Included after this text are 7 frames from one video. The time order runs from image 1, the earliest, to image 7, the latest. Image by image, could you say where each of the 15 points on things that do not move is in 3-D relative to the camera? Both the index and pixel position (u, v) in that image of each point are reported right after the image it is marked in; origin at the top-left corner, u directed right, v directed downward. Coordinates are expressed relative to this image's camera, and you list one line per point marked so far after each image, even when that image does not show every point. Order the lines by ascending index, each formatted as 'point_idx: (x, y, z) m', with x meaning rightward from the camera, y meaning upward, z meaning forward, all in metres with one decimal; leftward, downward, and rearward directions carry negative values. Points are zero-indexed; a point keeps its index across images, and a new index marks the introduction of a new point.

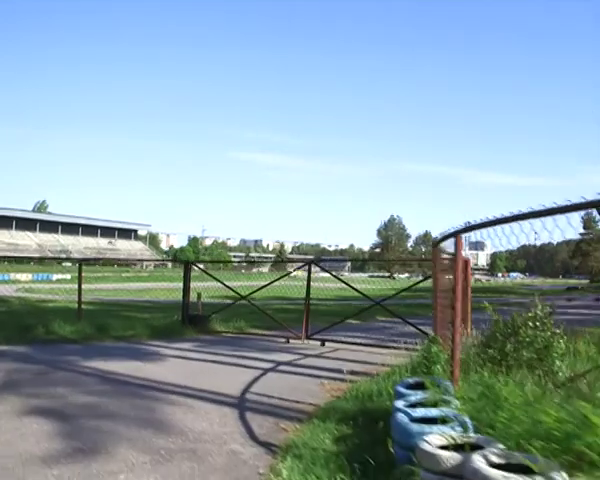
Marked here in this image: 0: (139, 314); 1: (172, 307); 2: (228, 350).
0: (-4.0, -1.9, +16.8) m
1: (-3.6, -1.9, +19.2) m
2: (-1.1, -1.6, +9.9) m
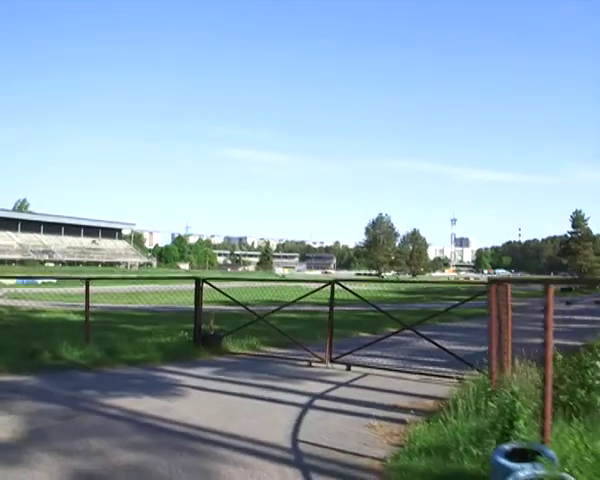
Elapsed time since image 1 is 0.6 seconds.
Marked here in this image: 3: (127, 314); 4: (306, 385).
0: (-3.8, -2.1, +16.2) m
1: (-3.5, -2.1, +18.6) m
2: (-0.7, -1.9, +9.4) m
3: (-4.9, -2.1, +19.3) m
4: (+0.1, -1.9, +8.8) m
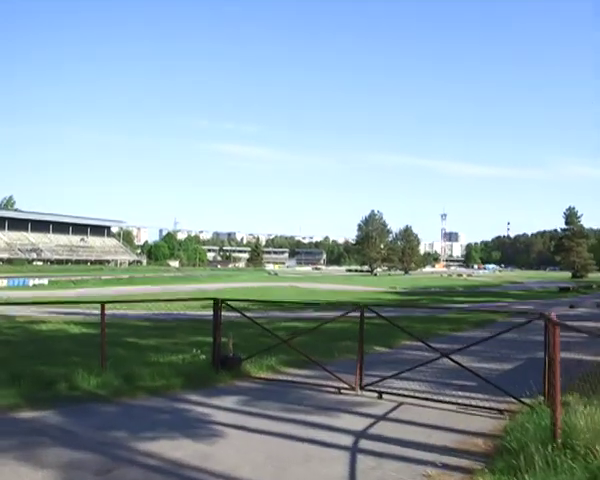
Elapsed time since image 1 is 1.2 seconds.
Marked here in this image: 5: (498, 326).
0: (-3.5, -2.4, +15.7) m
1: (-3.3, -2.4, +18.1) m
2: (-0.2, -2.2, +8.9) m
3: (-4.7, -2.4, +18.8) m
4: (+0.5, -2.2, +8.3) m
5: (+5.8, -2.5, +19.9) m
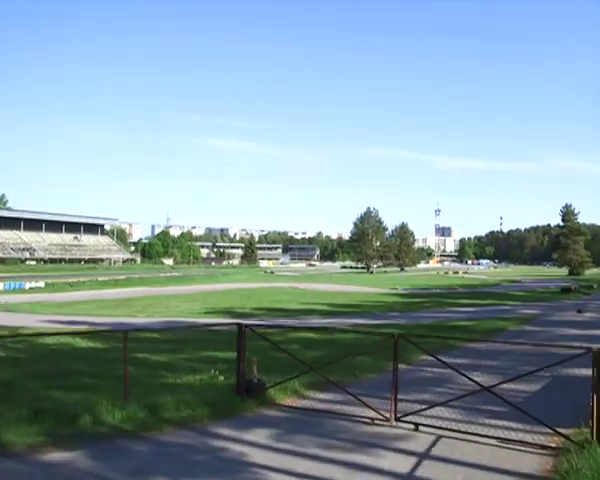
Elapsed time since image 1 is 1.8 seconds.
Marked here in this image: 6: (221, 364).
0: (-3.2, -2.7, +15.3) m
1: (-3.0, -2.7, +17.8) m
2: (+0.2, -2.6, +8.6) m
3: (-4.4, -2.7, +18.4) m
4: (+1.0, -2.6, +8.0) m
5: (+6.1, -2.8, +19.7) m
6: (-1.7, -2.7, +14.7) m
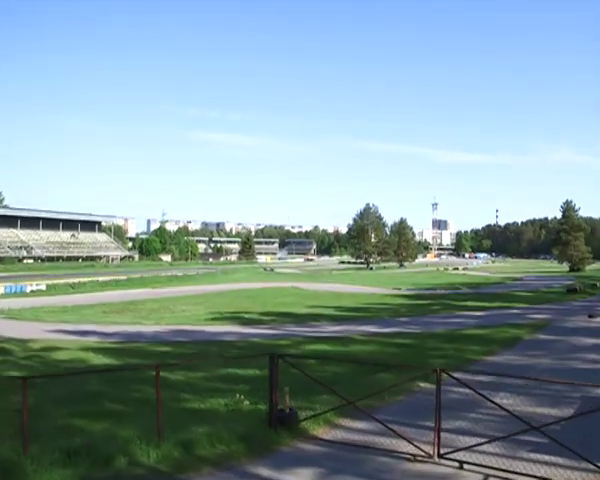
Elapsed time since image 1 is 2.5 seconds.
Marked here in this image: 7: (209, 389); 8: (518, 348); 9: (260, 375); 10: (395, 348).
0: (-2.7, -3.1, +15.1) m
1: (-2.5, -3.0, +17.5) m
2: (+0.8, -3.0, +8.4) m
3: (-4.0, -3.0, +18.1) m
4: (+1.6, -3.0, +7.8) m
5: (+6.5, -3.0, +19.5) m
6: (-1.2, -3.1, +14.5) m
7: (-1.9, -3.1, +14.1) m
8: (+6.1, -3.0, +18.9) m
9: (-0.9, -3.1, +15.2) m
10: (+2.7, -3.0, +18.8) m
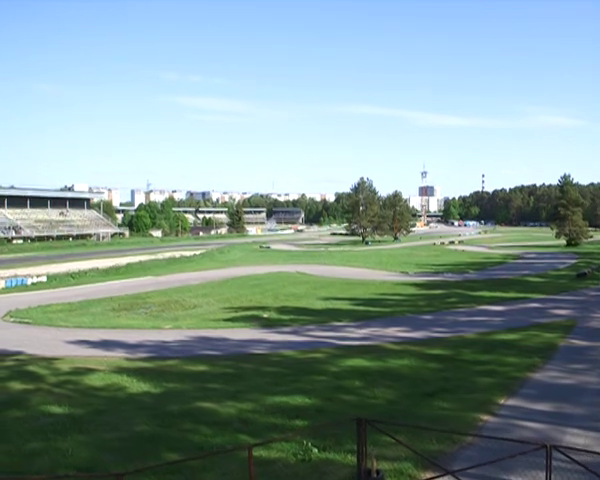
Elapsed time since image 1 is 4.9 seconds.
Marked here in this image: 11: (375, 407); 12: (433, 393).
0: (-1.5, -3.7, +14.5) m
1: (-1.4, -3.5, +16.9) m
2: (+2.2, -4.0, +8.0) m
3: (-2.9, -3.4, +17.5) m
4: (+3.0, -4.0, +7.4) m
5: (+7.5, -3.2, +19.3) m
6: (0.0, -3.7, +14.0) m
7: (-0.7, -3.8, +13.6) m
8: (+7.1, -3.3, +18.6) m
9: (+0.3, -3.6, +14.8) m
10: (+3.7, -3.3, +18.4) m
11: (+1.6, -3.6, +14.6) m
12: (+3.1, -3.5, +15.5) m
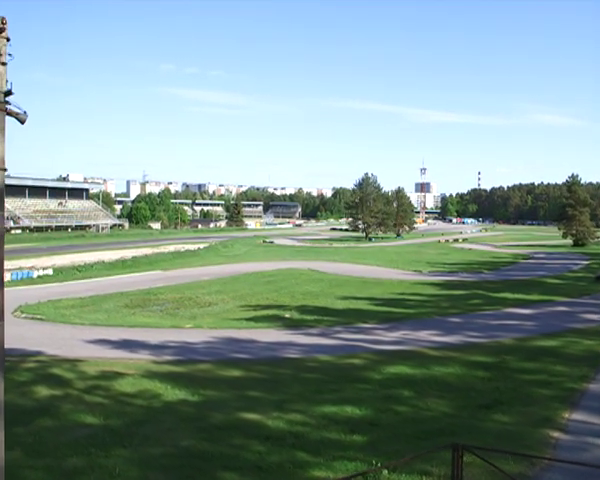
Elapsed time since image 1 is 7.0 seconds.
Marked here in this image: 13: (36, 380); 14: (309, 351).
0: (-0.4, -3.7, +13.6) m
1: (-0.4, -3.4, +16.0) m
2: (+3.4, -4.2, +7.1) m
3: (-1.9, -3.4, +16.5) m
4: (+4.2, -4.2, +6.6) m
5: (+8.5, -3.4, +18.5) m
6: (+1.1, -3.7, +13.1) m
7: (+0.4, -3.8, +12.7) m
8: (+8.1, -3.4, +17.9) m
9: (+1.3, -3.7, +13.9) m
10: (+4.7, -3.3, +17.6) m
11: (+2.7, -3.7, +13.7) m
12: (+4.1, -3.6, +14.7) m
13: (-6.3, -3.4, +16.3) m
14: (+0.2, -3.2, +19.6) m
